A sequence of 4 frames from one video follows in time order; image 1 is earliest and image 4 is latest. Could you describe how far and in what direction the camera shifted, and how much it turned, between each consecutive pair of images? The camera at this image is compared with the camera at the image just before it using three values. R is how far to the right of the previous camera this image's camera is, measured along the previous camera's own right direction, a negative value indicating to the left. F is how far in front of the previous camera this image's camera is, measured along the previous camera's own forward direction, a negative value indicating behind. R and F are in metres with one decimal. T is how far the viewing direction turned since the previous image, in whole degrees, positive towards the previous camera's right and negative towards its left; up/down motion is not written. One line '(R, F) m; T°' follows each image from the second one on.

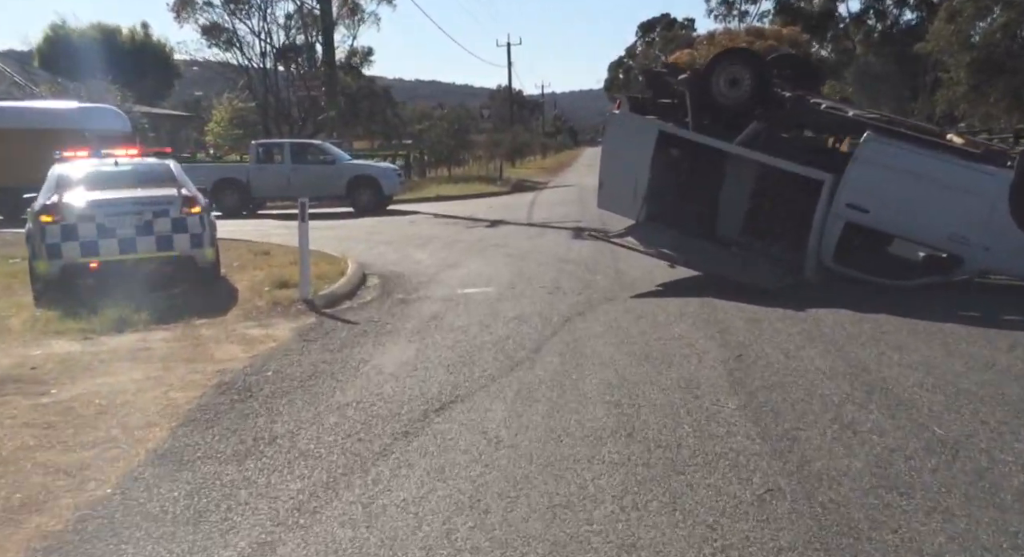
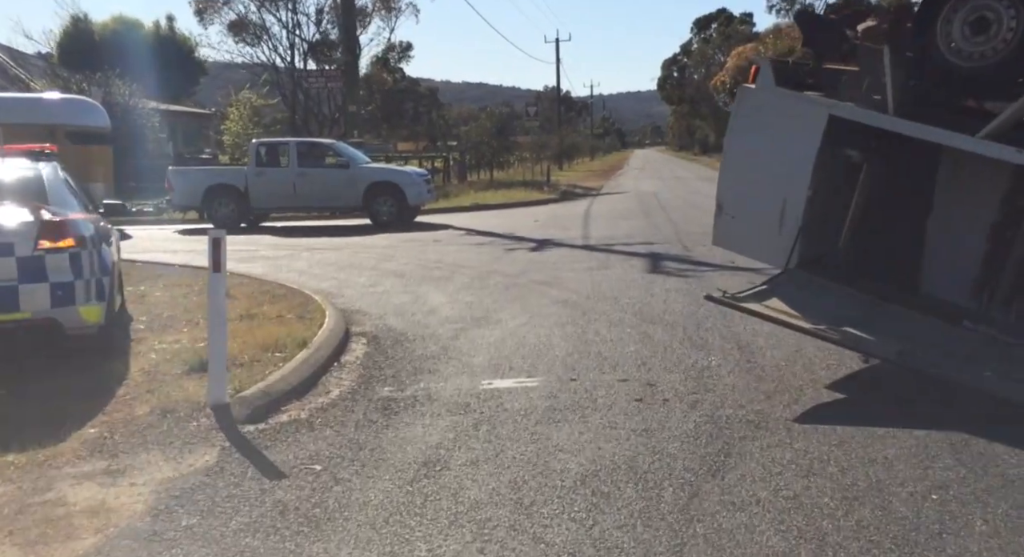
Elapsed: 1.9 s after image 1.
(-0.1, +4.4) m; -3°
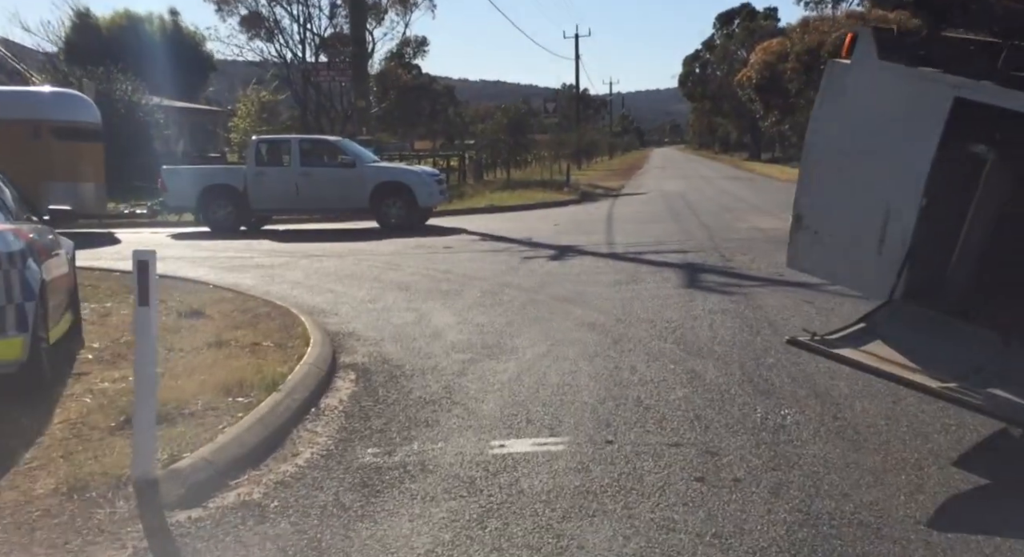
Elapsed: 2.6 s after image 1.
(0.0, +1.5) m; -1°
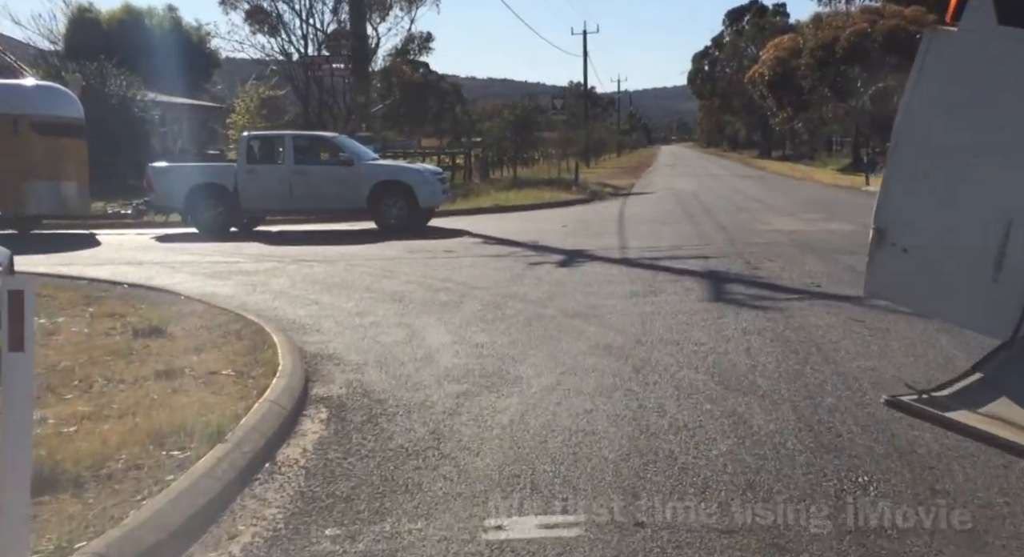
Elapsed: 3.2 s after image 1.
(0.0, +1.2) m; -1°
